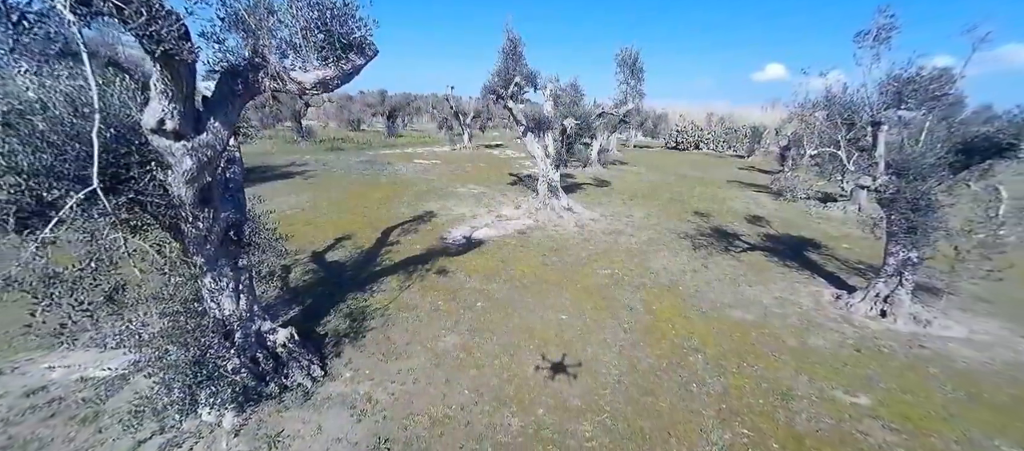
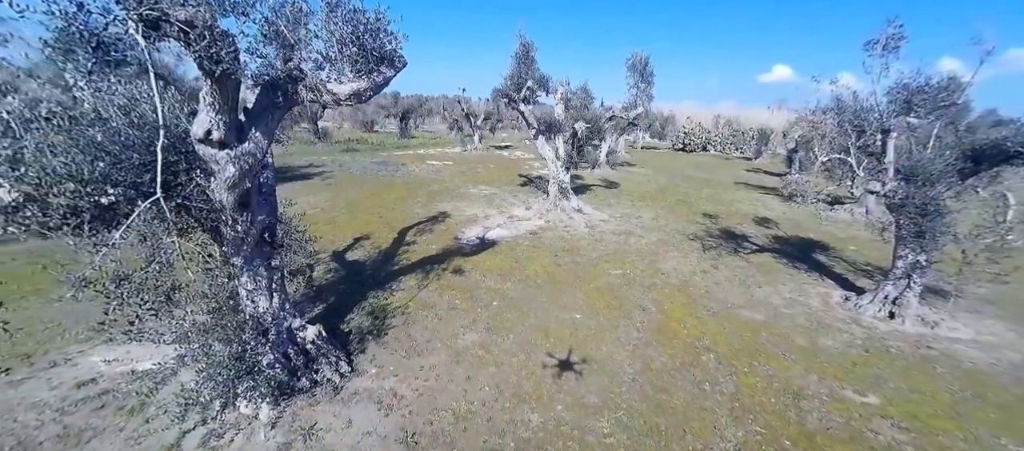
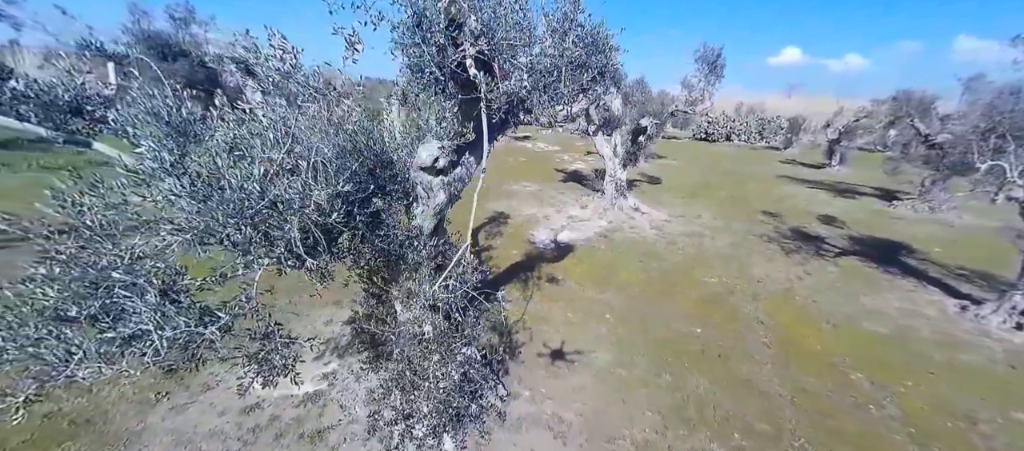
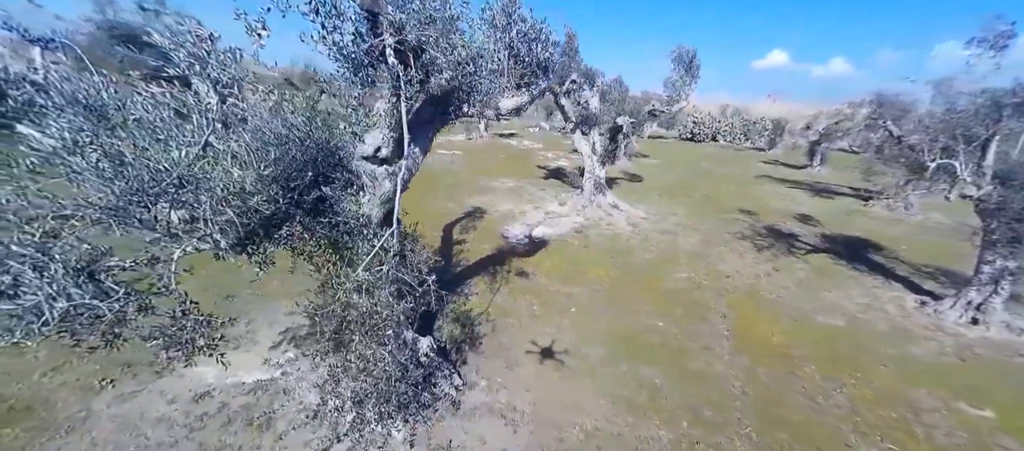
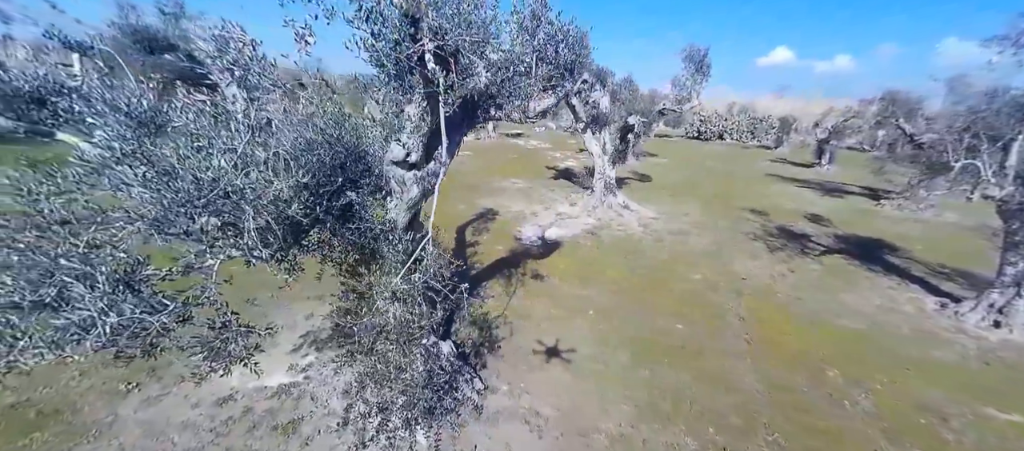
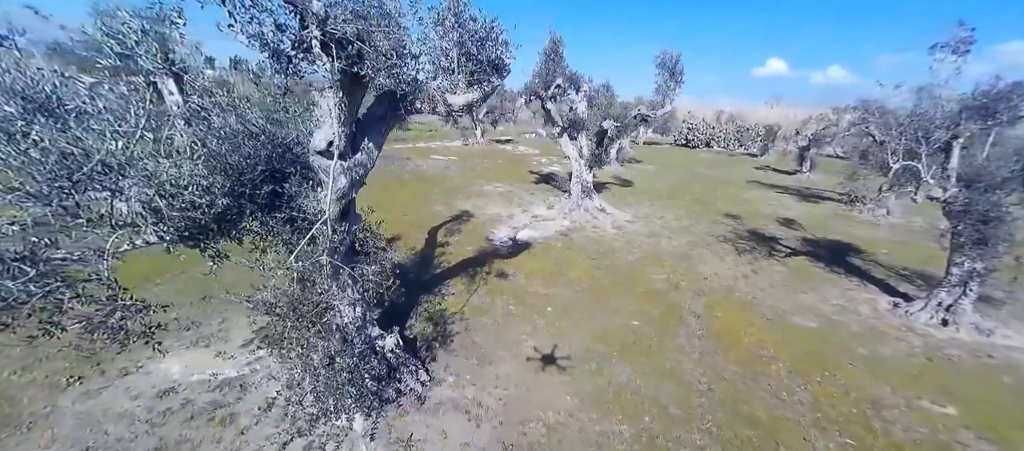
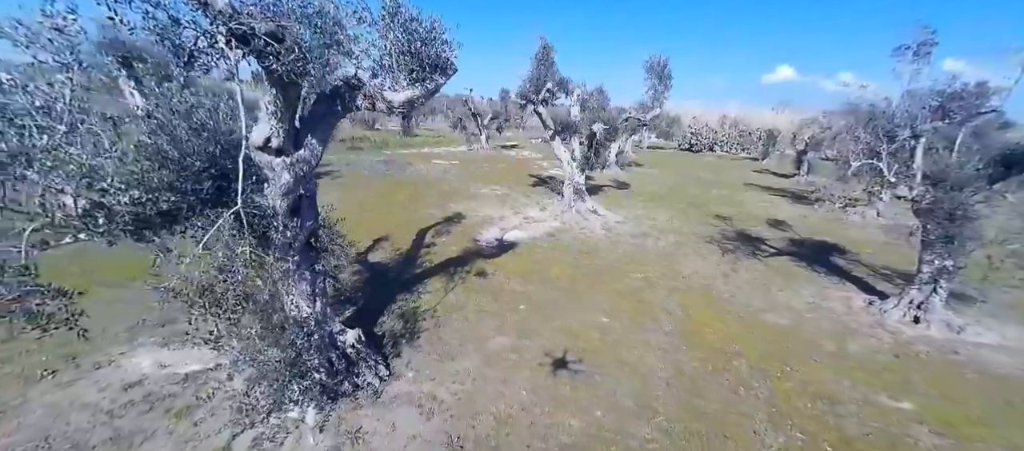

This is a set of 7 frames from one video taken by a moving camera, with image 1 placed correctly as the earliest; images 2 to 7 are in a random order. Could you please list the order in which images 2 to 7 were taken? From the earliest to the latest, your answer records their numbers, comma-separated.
2, 7, 6, 4, 5, 3
